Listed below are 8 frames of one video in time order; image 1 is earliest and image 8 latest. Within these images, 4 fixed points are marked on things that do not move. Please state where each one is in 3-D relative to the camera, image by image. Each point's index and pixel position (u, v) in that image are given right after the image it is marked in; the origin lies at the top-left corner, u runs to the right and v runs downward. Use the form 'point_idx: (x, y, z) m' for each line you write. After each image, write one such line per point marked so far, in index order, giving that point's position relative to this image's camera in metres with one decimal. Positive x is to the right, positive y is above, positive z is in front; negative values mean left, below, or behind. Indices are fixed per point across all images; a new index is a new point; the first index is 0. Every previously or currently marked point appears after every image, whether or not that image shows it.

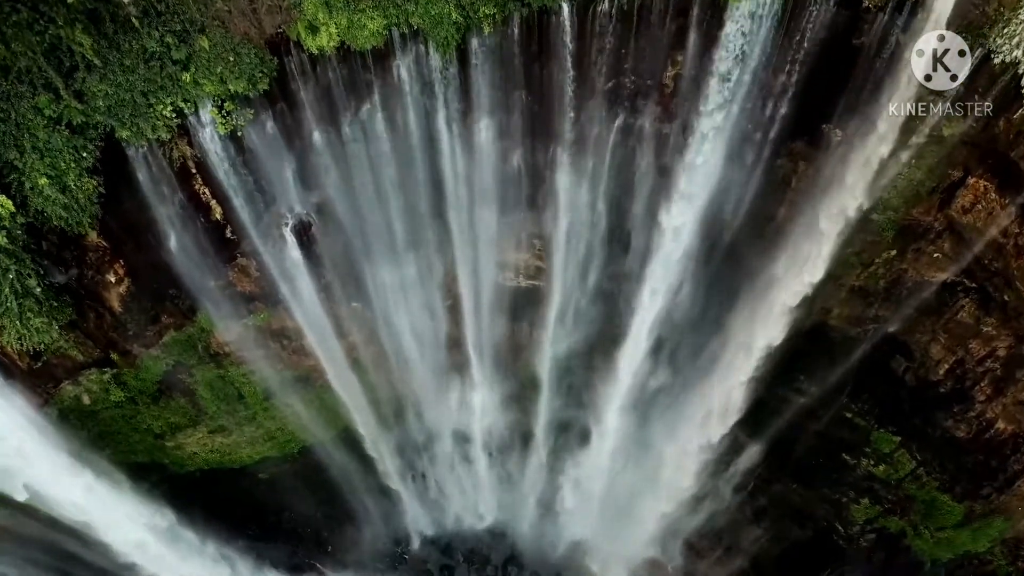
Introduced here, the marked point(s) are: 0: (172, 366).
0: (-5.4, -1.3, +10.9) m
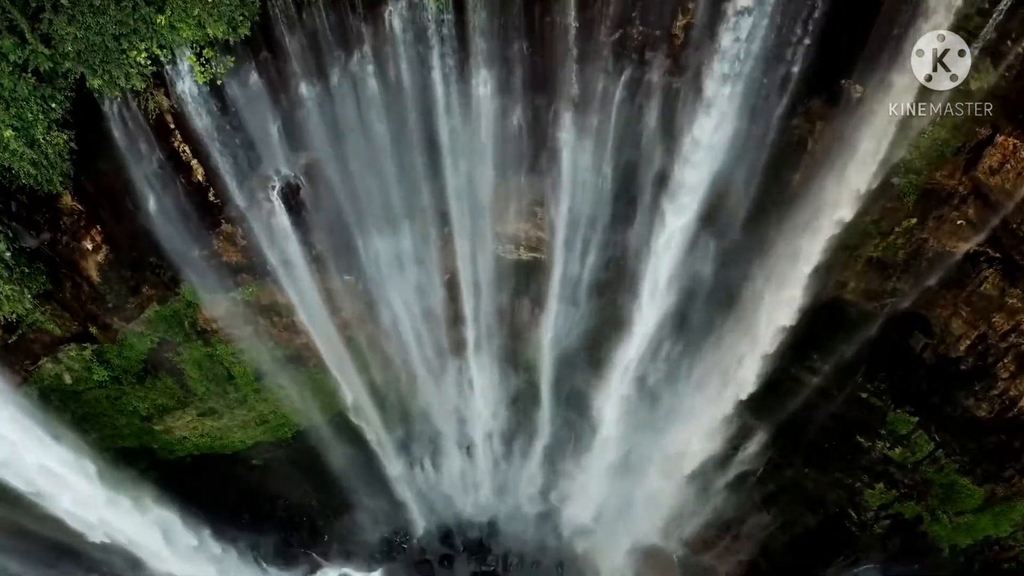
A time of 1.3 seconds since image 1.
0: (-5.4, -0.8, +10.5) m
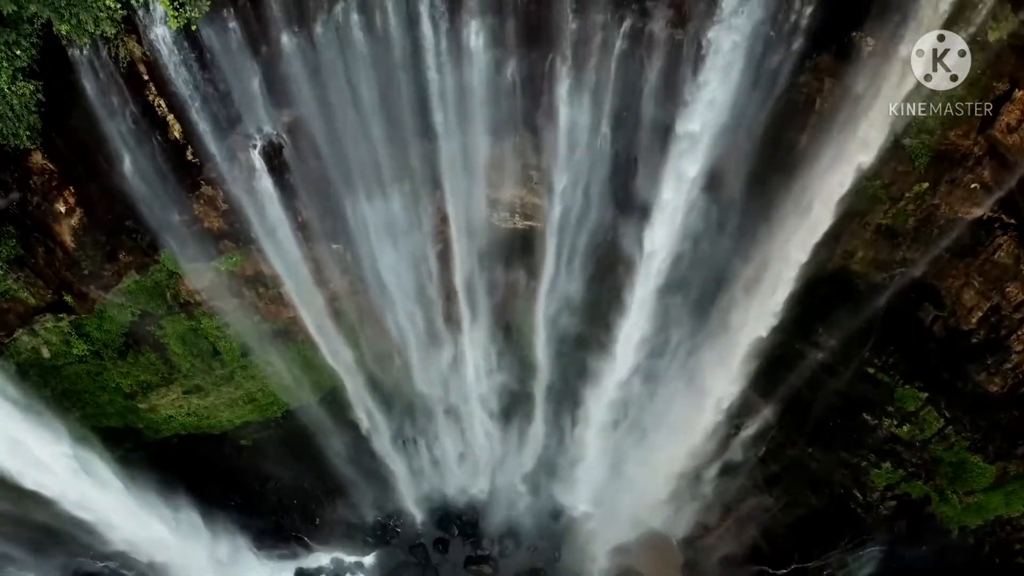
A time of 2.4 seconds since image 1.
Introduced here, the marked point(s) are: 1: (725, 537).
0: (-5.5, -0.4, +10.1) m
1: (+4.0, -4.8, +13.1) m
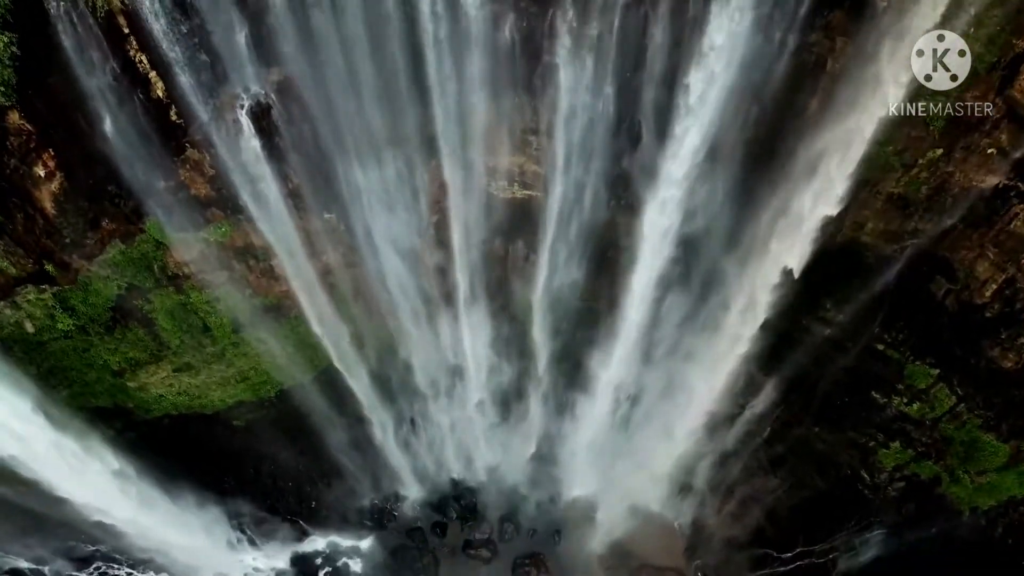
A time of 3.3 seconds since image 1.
0: (-5.5, 0.0, +9.8) m
1: (+4.0, -4.4, +12.8) m
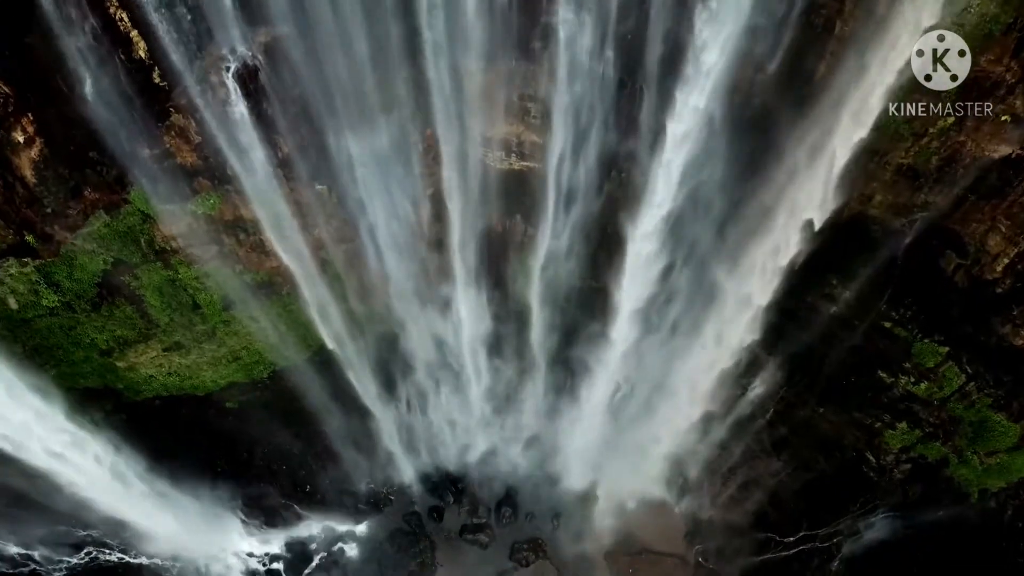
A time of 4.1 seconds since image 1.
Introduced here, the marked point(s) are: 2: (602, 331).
0: (-5.6, +0.3, +9.5) m
1: (+4.0, -4.0, +12.6) m
2: (+1.6, -0.7, +11.8) m
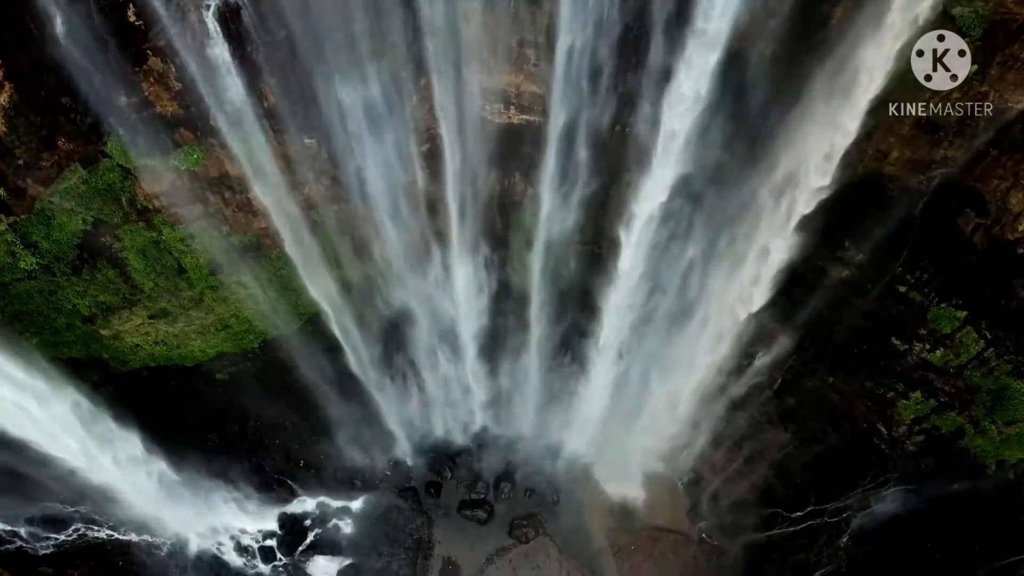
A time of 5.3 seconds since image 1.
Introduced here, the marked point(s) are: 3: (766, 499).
0: (-5.6, +0.8, +9.0) m
1: (+4.0, -3.4, +12.2) m
2: (+1.6, -0.2, +11.4) m
3: (+4.5, -3.7, +12.1) m
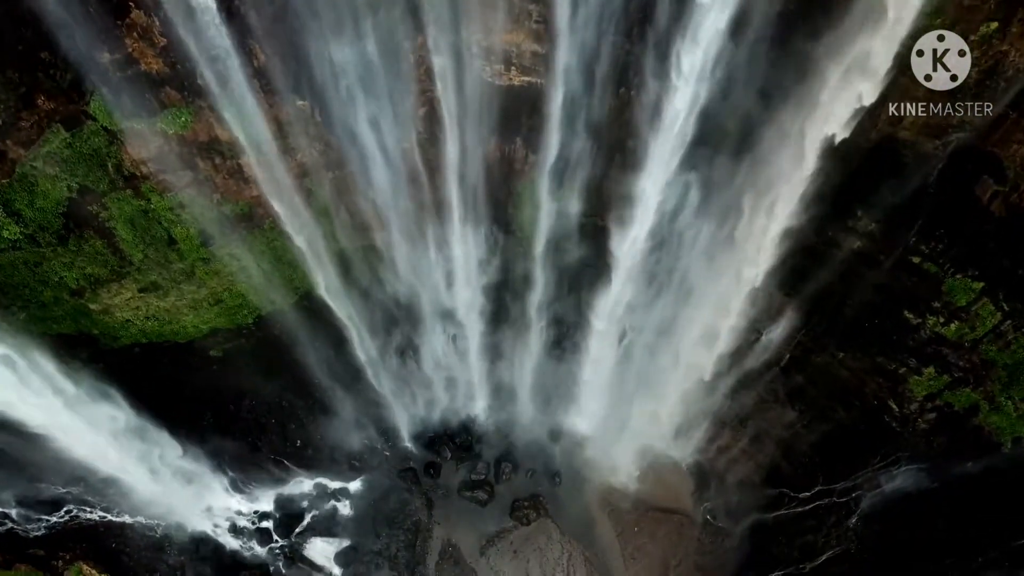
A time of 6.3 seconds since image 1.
0: (-5.6, +1.2, +8.7) m
1: (+4.0, -3.0, +11.9) m
2: (+1.6, +0.2, +11.1) m
3: (+4.5, -3.3, +11.8) m
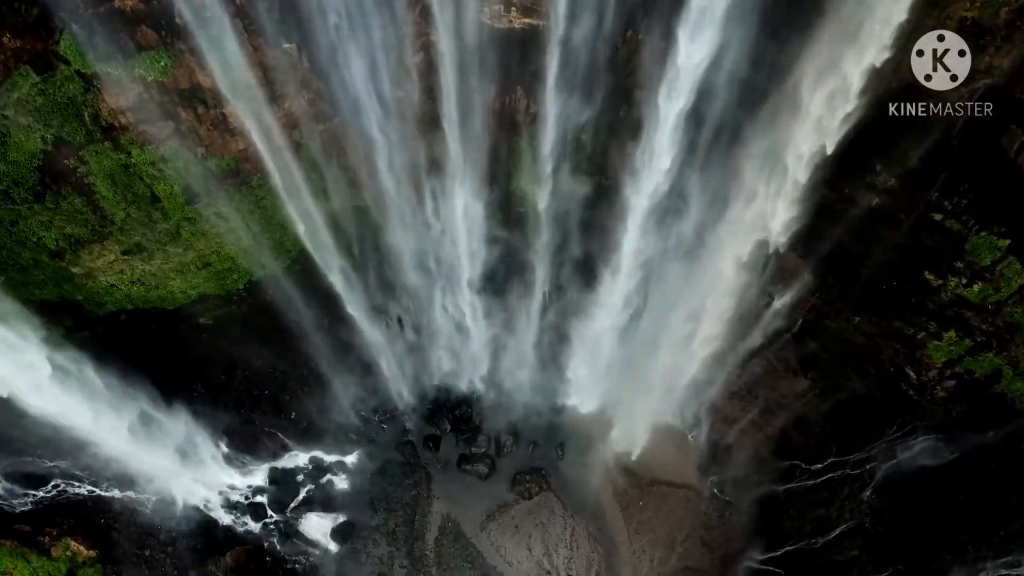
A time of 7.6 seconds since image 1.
0: (-5.6, +1.7, +8.2) m
1: (+4.0, -2.4, +11.5) m
2: (+1.6, +0.8, +10.6) m
3: (+4.5, -2.7, +11.4) m
